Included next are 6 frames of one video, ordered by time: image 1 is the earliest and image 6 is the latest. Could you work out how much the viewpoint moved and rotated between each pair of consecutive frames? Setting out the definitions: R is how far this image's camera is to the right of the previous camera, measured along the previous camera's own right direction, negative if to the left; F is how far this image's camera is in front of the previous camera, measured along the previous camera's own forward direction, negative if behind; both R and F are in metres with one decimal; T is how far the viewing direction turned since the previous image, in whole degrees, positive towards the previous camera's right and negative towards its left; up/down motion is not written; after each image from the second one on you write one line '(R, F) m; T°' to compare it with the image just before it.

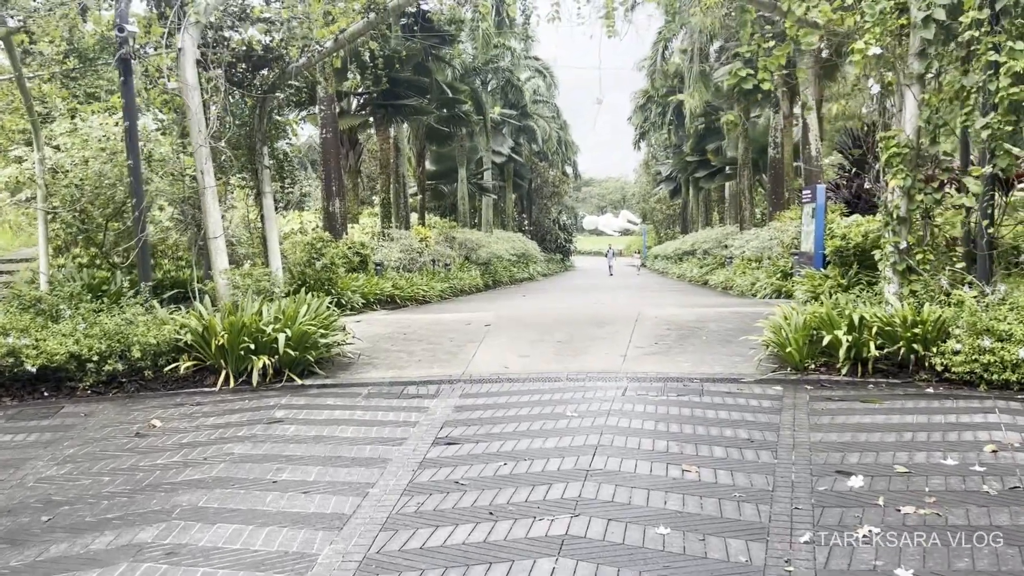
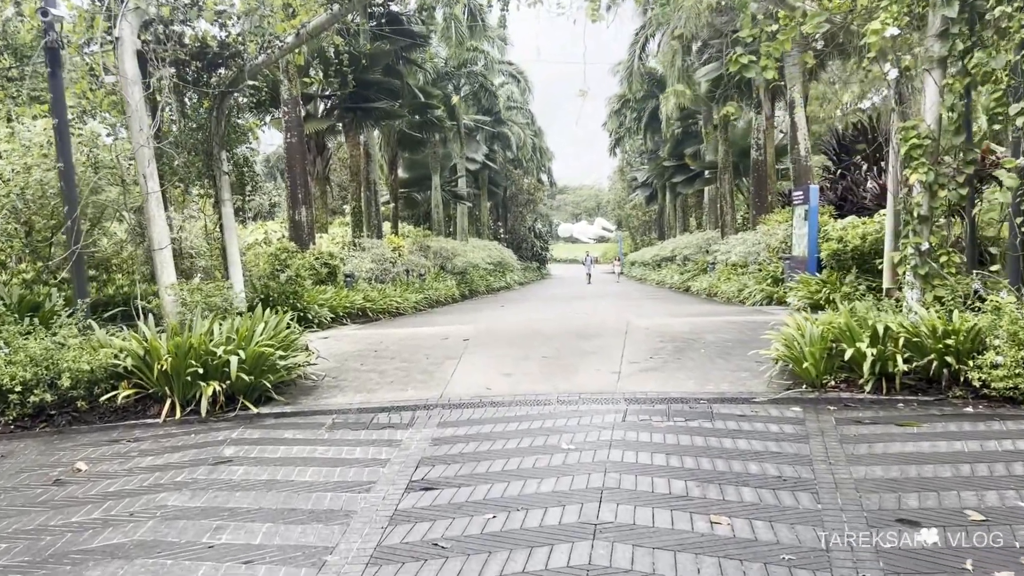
(0.0, +0.7) m; +2°
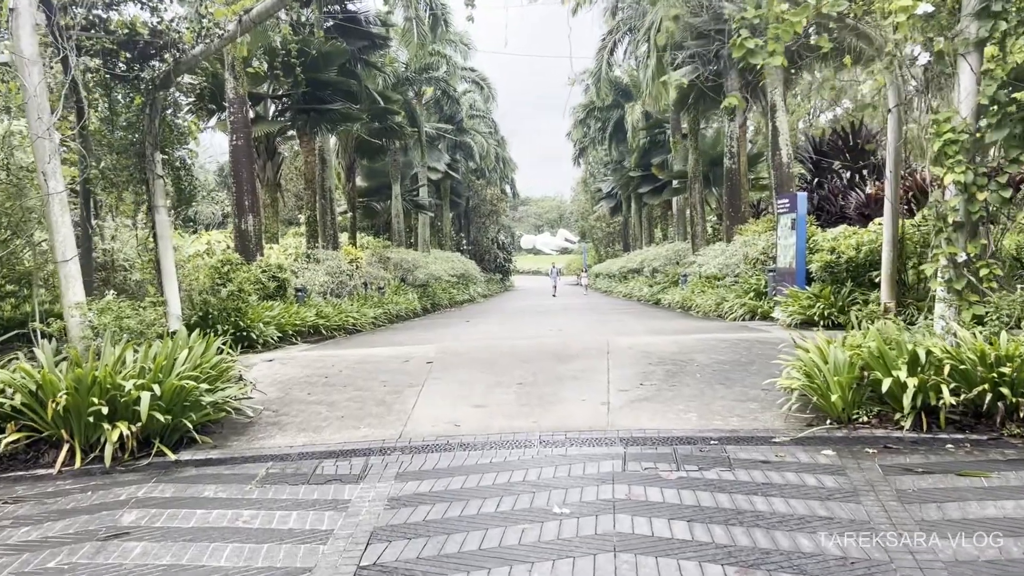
(-0.1, +0.9) m; +3°
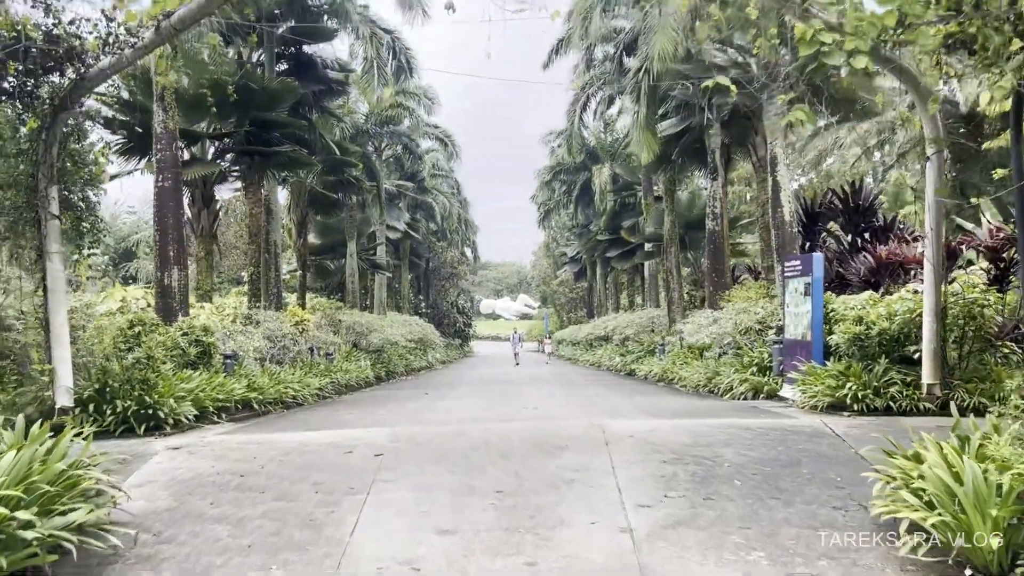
(-0.1, +1.6) m; +3°
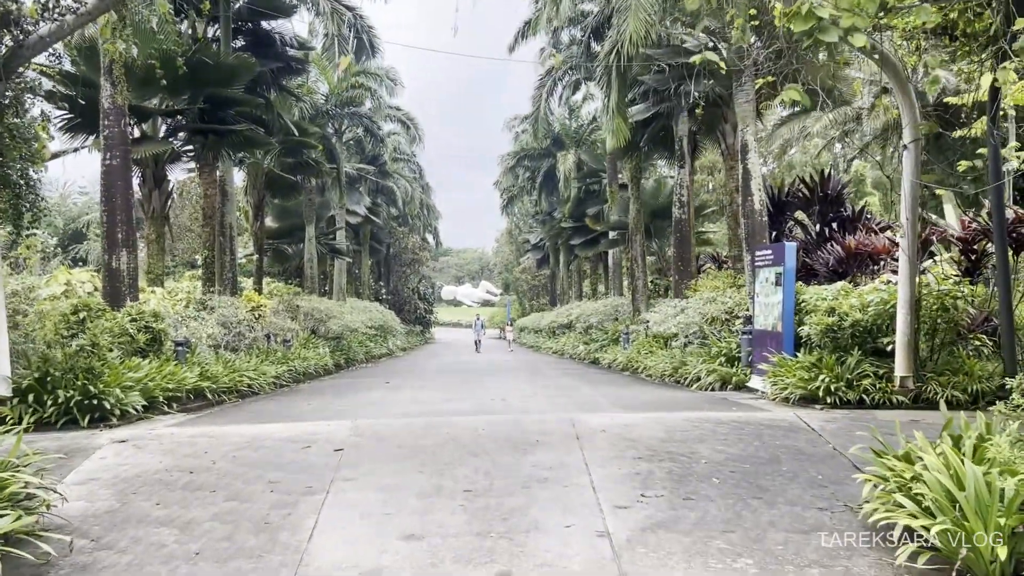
(-0.1, +0.3) m; +3°
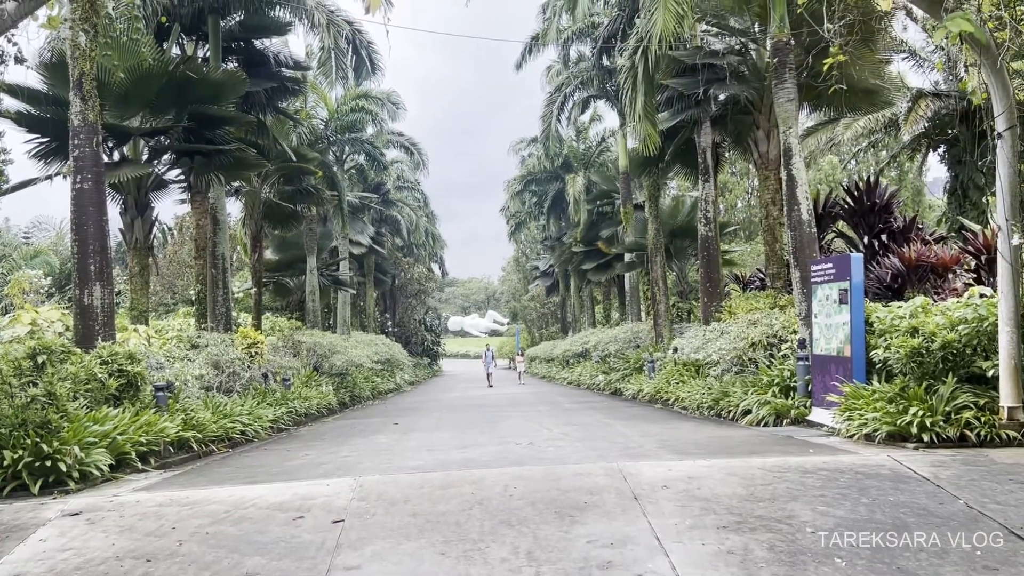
(-0.2, +1.1) m; 0°
